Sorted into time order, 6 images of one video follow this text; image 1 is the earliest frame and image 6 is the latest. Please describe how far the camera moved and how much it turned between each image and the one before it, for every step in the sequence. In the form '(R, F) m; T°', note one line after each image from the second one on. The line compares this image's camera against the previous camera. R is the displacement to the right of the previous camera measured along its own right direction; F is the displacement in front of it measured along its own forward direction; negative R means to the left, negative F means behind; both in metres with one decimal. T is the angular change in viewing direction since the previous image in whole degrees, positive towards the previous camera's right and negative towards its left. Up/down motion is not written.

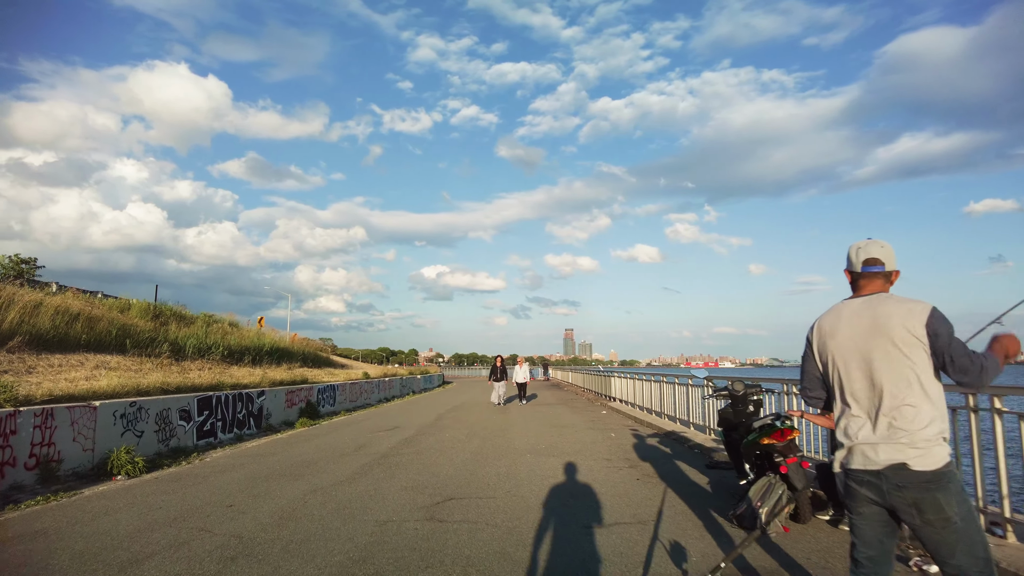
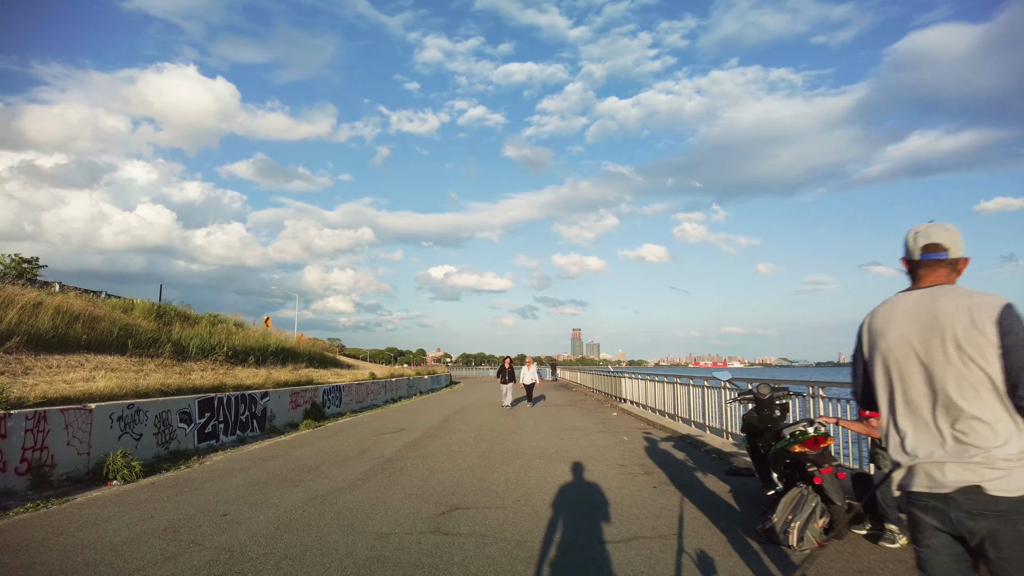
(0.0, +0.4) m; -1°
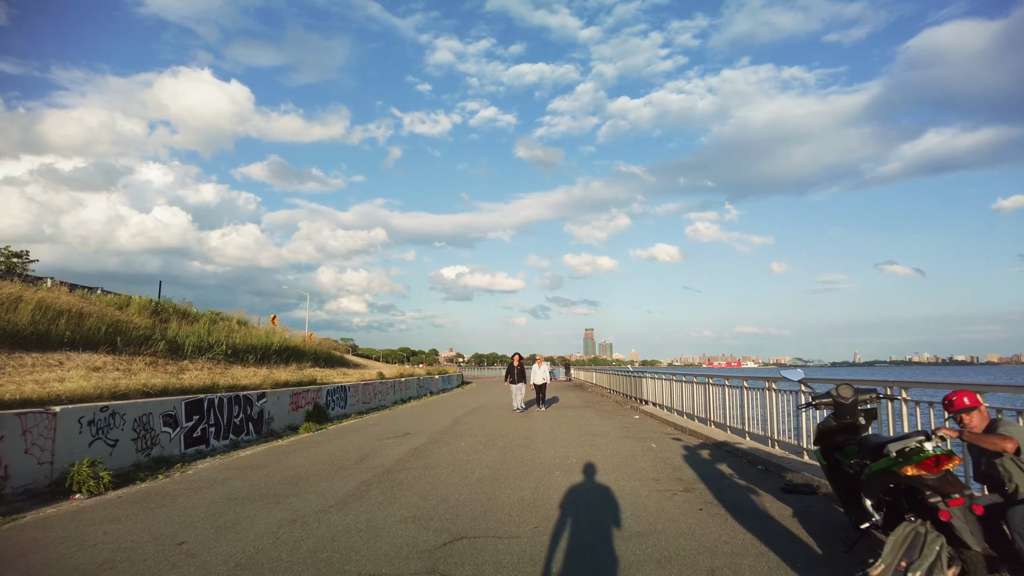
(0.0, +1.3) m; -1°
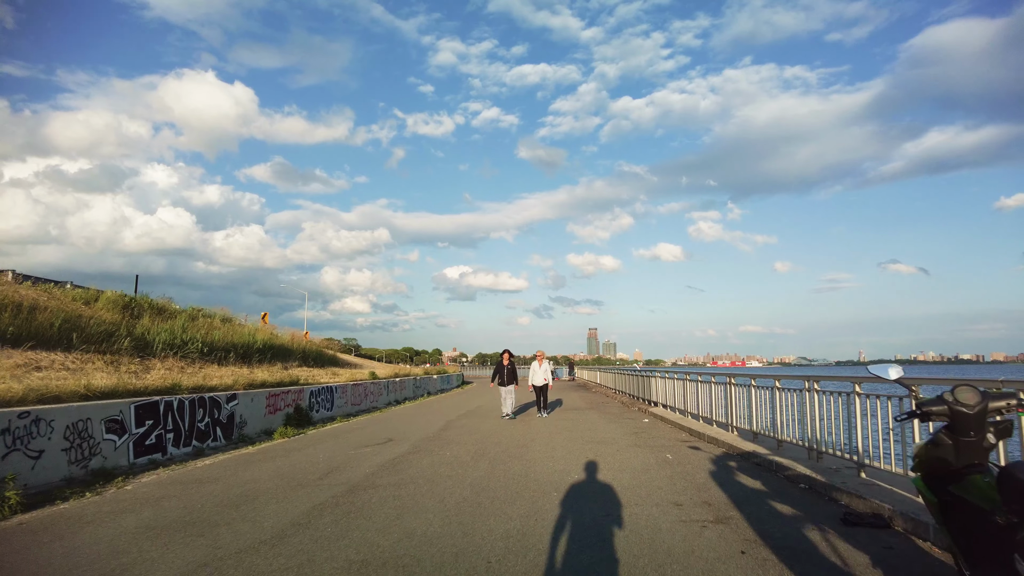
(+0.2, +1.6) m; 0°
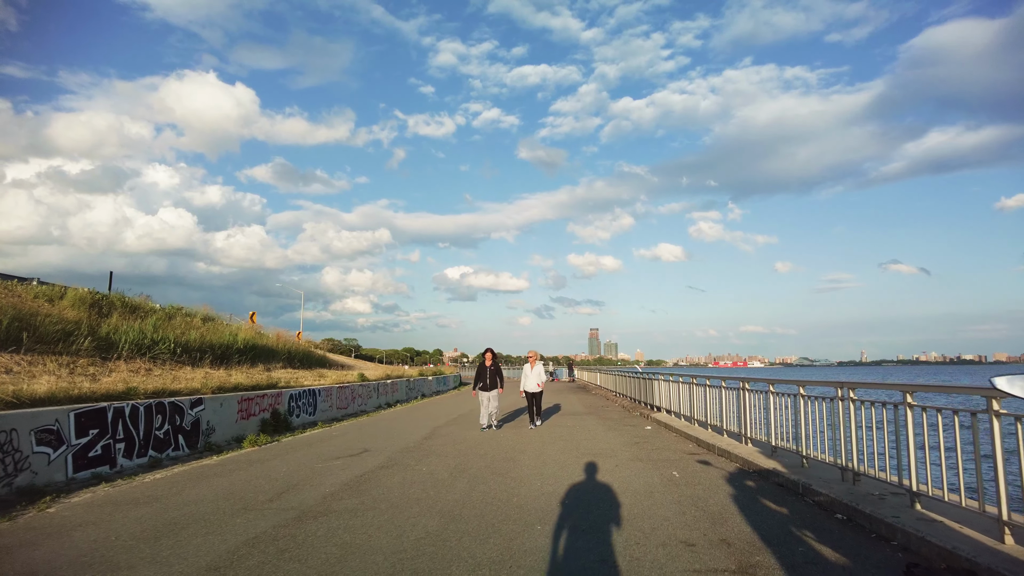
(+0.2, +1.3) m; 0°
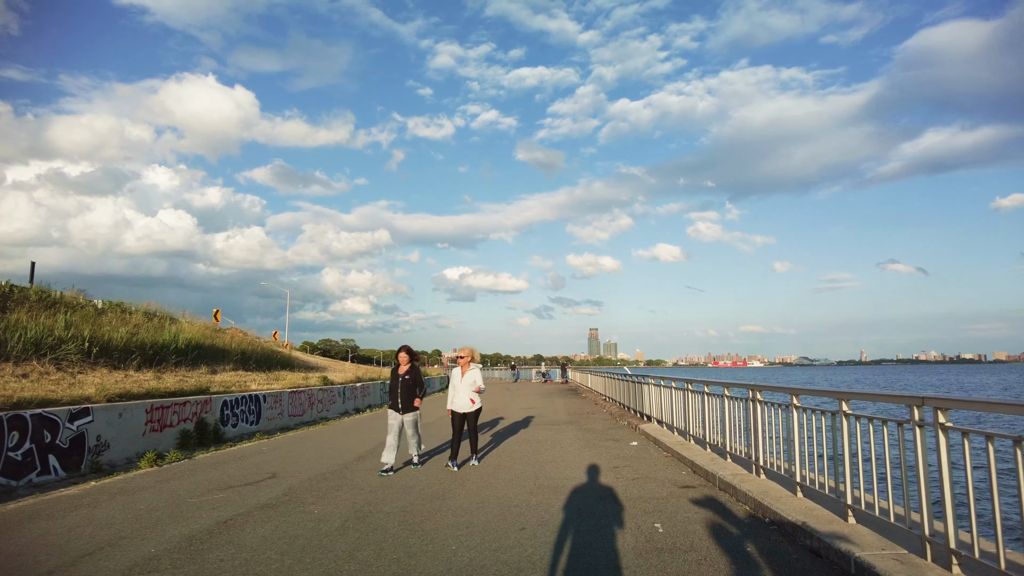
(+0.8, +2.6) m; 0°
